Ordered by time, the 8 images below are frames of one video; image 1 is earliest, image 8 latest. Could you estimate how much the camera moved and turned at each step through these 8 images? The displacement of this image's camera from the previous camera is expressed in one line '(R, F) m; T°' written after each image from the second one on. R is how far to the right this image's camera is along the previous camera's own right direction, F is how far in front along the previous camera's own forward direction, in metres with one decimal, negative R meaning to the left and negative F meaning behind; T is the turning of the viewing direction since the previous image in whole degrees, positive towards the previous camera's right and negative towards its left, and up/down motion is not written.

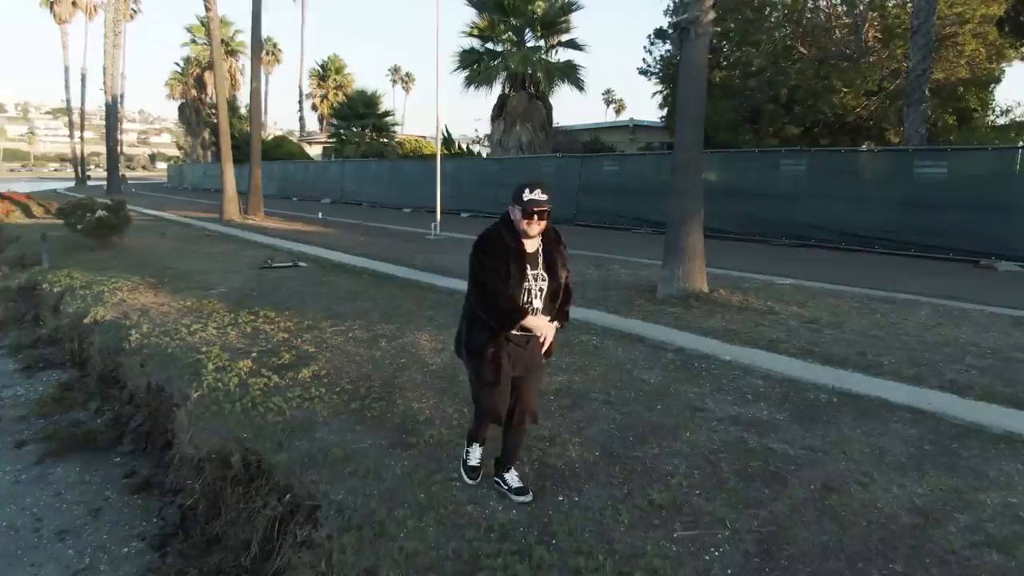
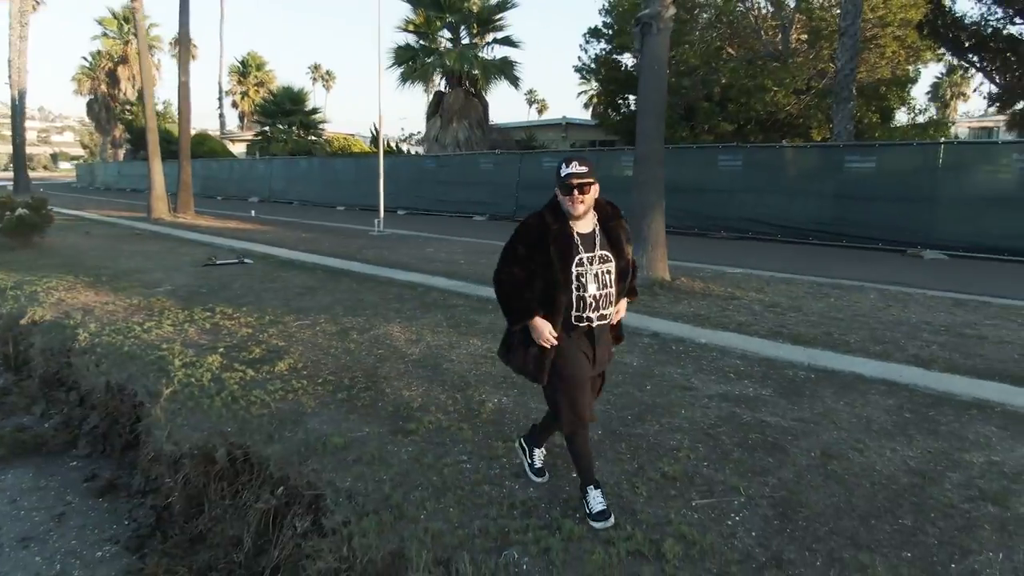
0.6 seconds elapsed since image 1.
(-0.5, 0.0) m; +6°
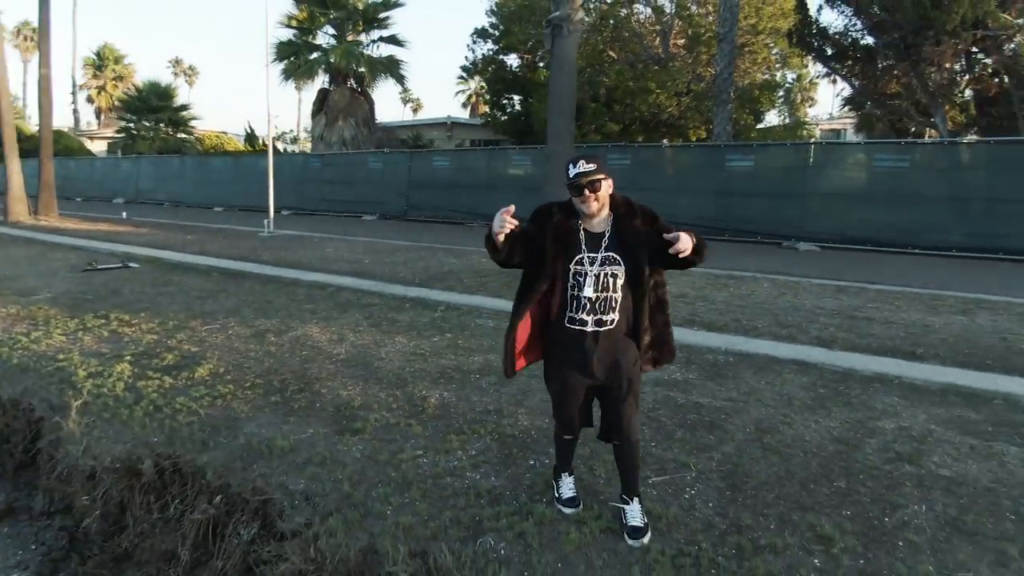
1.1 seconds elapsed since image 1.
(-0.4, -0.1) m; +9°
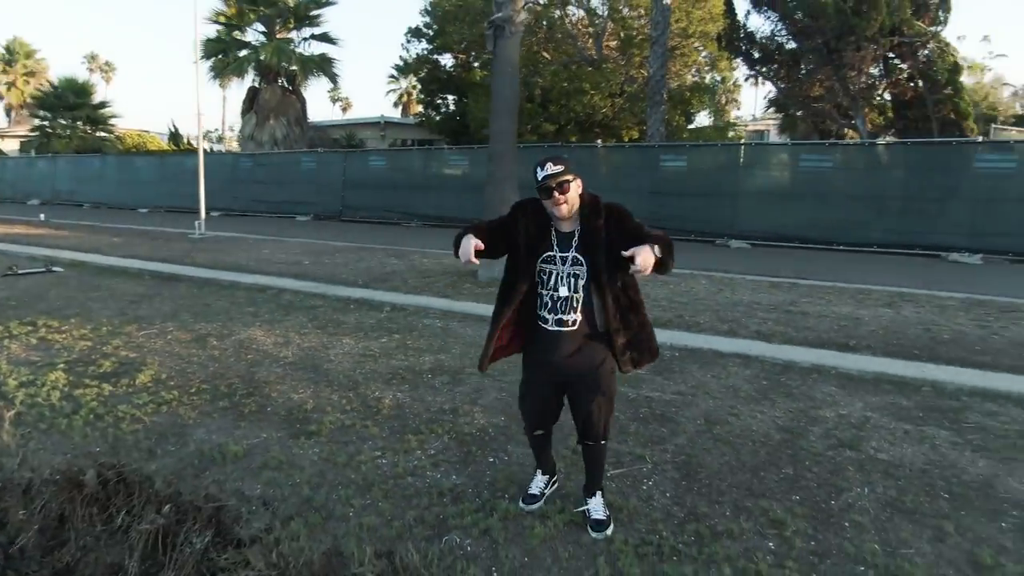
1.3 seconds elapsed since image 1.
(-0.1, 0.0) m; +5°
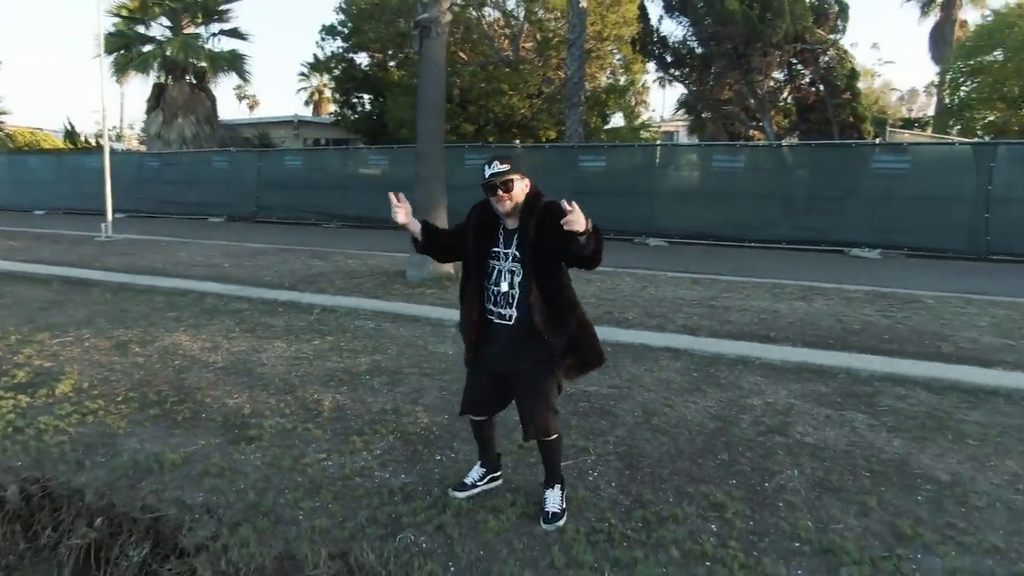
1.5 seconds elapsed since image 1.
(-0.2, -0.1) m; +6°
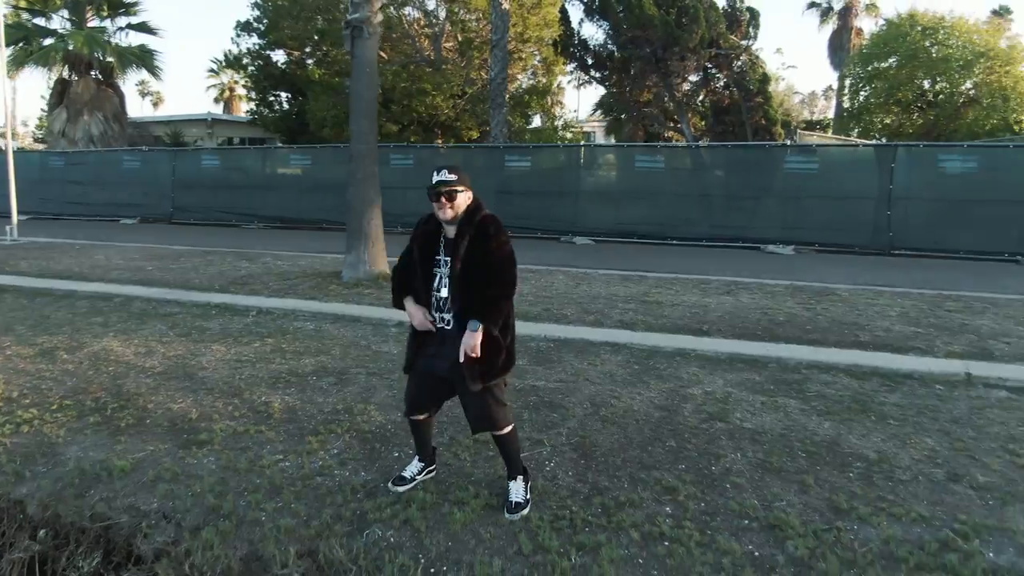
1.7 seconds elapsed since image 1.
(-0.2, -0.1) m; +6°
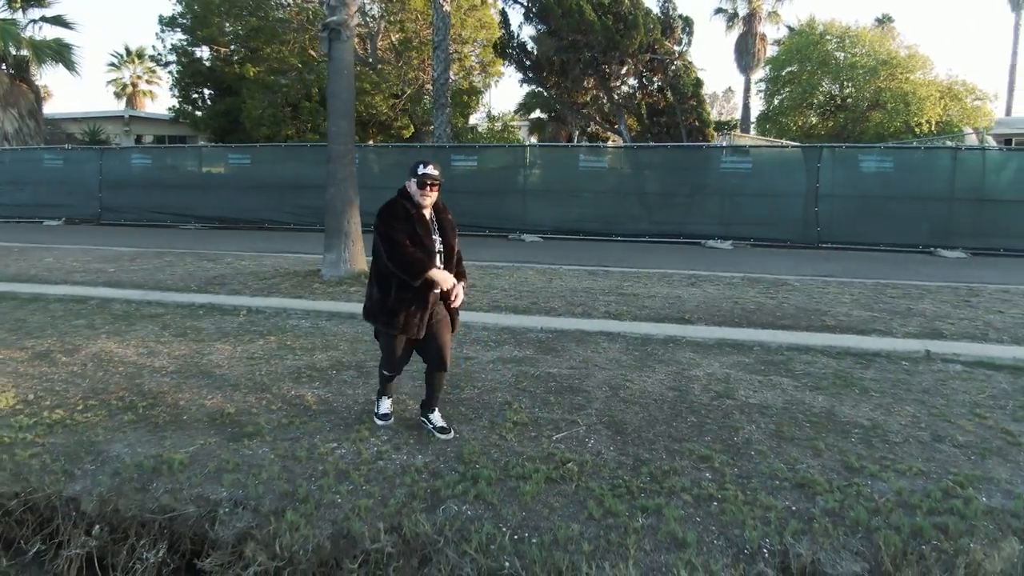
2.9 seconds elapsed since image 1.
(-0.8, -0.3) m; +7°
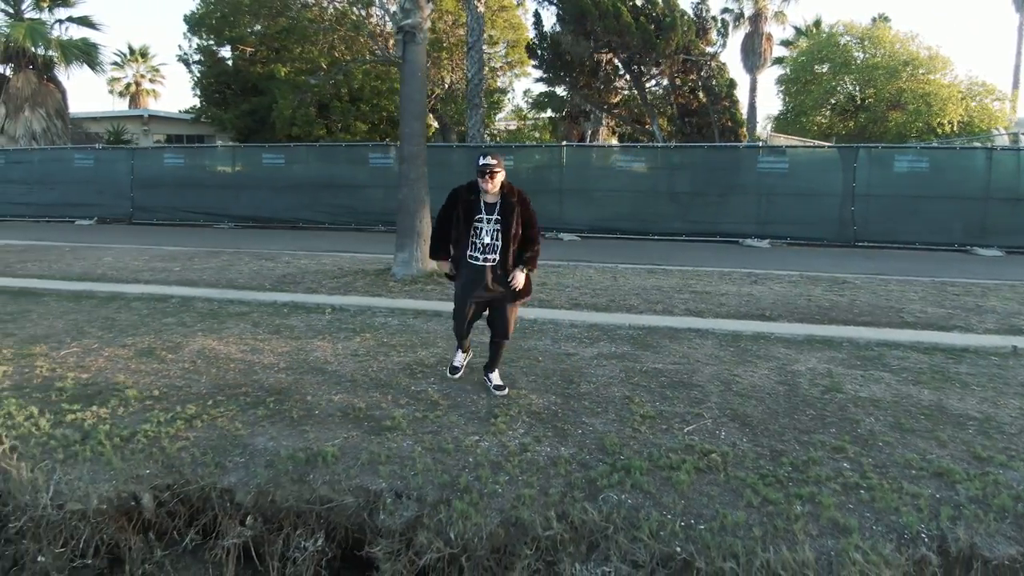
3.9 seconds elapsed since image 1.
(-0.9, -0.2) m; +1°
